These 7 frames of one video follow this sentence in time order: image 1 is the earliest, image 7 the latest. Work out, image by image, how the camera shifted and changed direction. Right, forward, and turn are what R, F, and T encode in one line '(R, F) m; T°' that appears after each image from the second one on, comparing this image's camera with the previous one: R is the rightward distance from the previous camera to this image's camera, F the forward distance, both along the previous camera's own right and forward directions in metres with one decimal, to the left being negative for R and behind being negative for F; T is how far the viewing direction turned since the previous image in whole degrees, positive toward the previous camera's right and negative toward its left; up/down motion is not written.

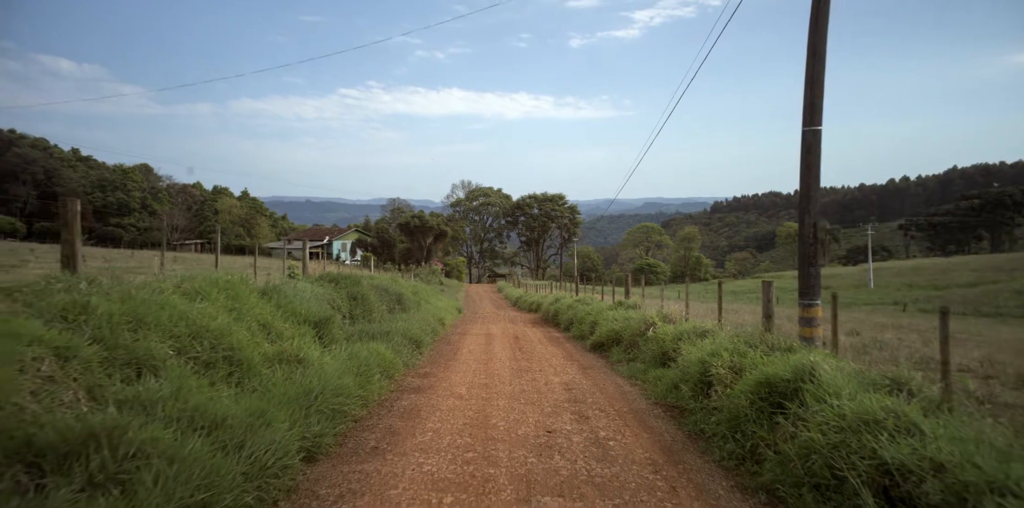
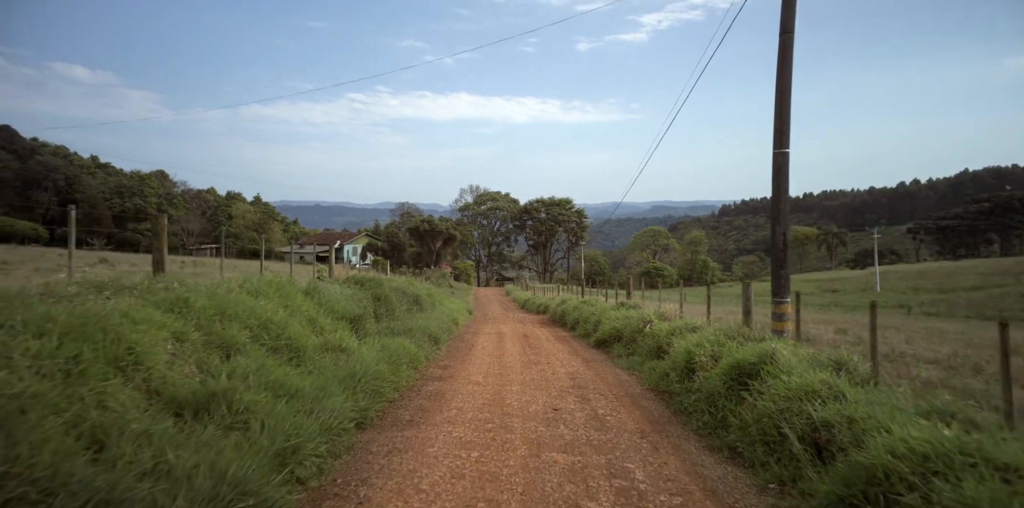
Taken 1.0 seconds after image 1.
(-0.1, -1.1) m; -1°
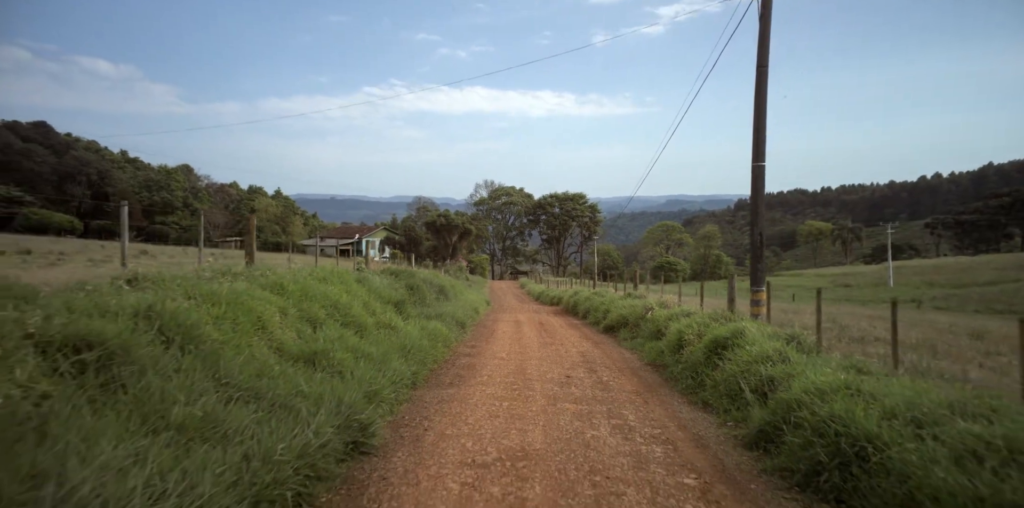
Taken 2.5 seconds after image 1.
(-0.1, -1.5) m; -1°
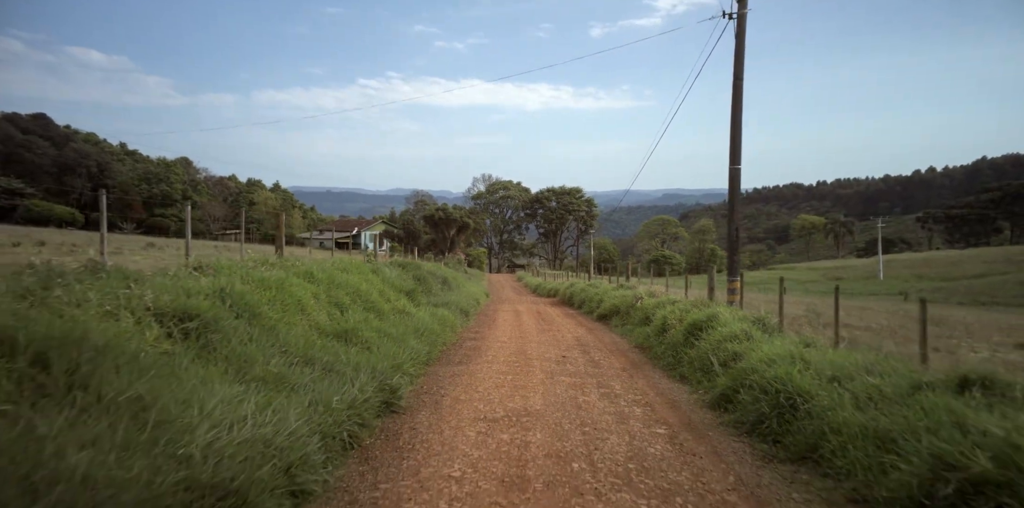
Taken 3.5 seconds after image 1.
(-0.1, -1.0) m; 0°
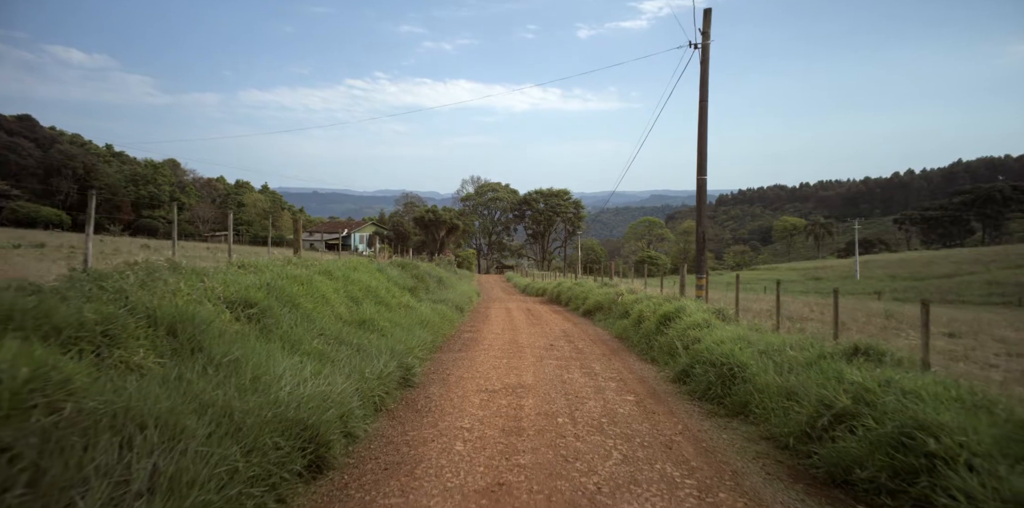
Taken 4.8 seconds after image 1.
(-0.1, -1.2) m; +1°
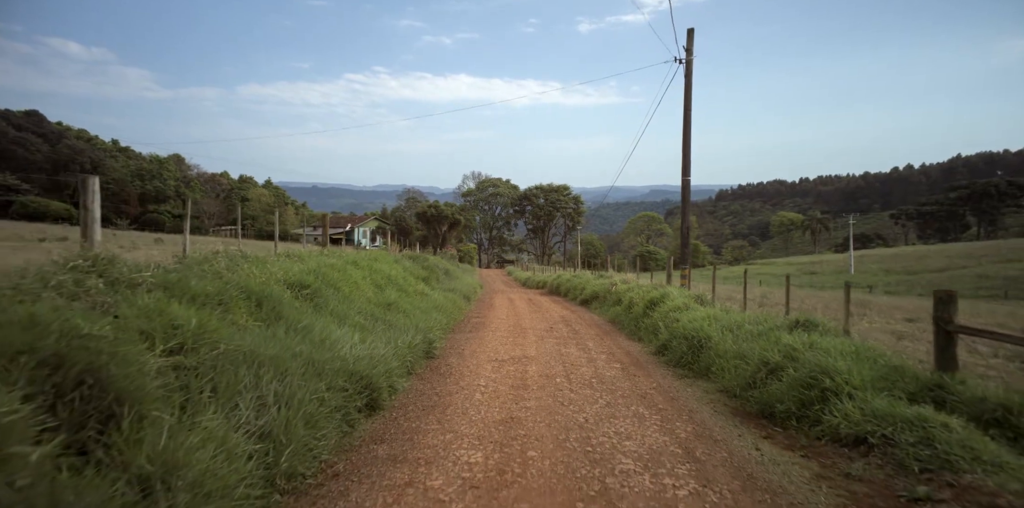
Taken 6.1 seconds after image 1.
(-0.1, -1.3) m; 0°
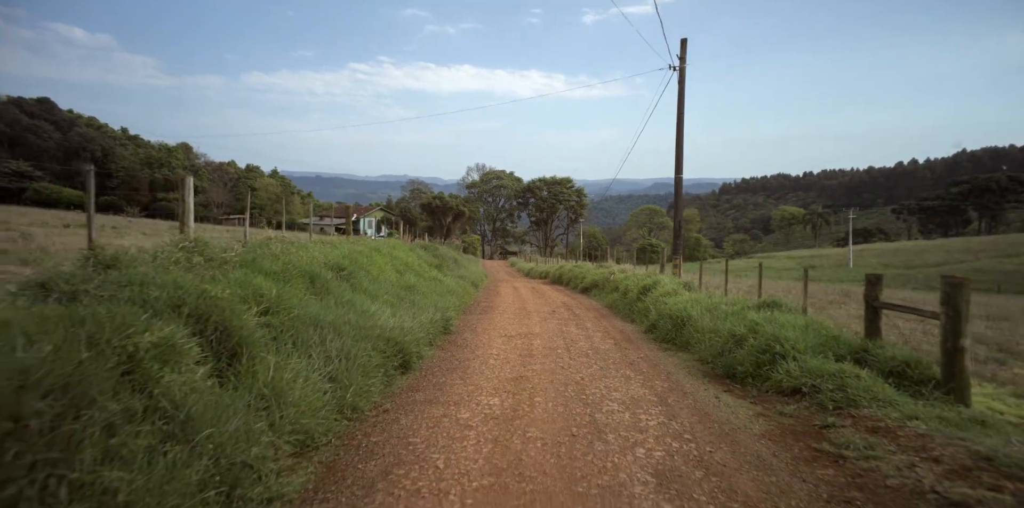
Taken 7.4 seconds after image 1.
(-0.1, -1.1) m; 0°
